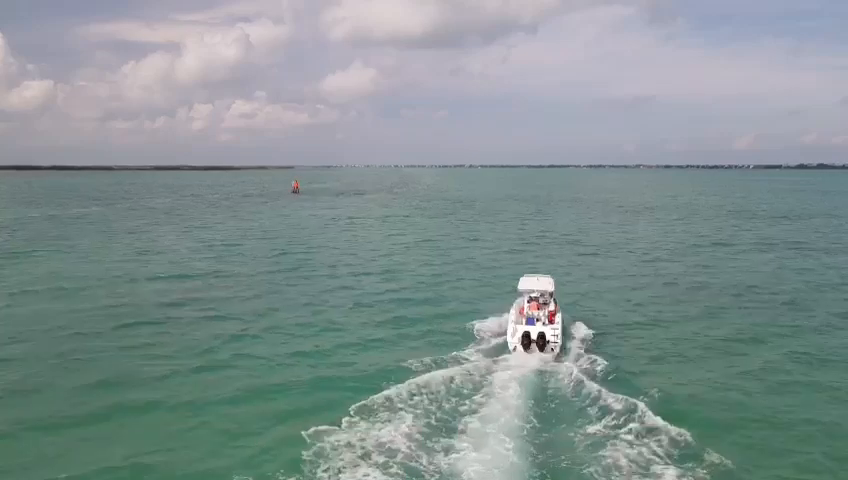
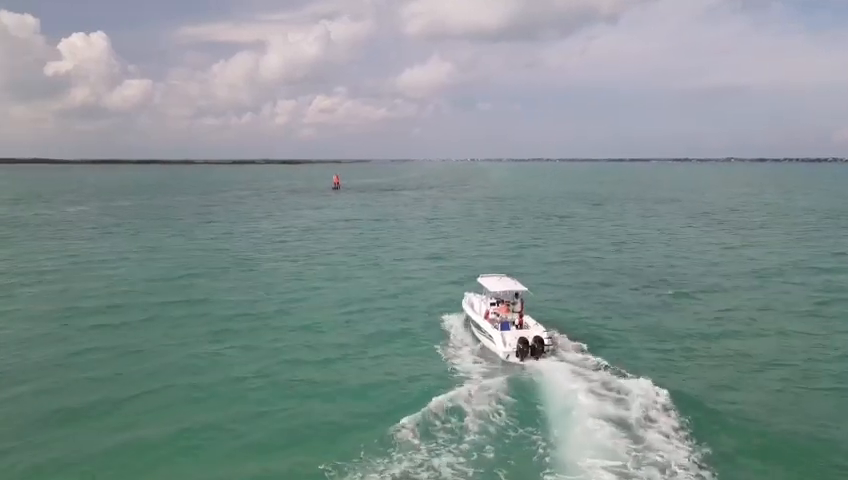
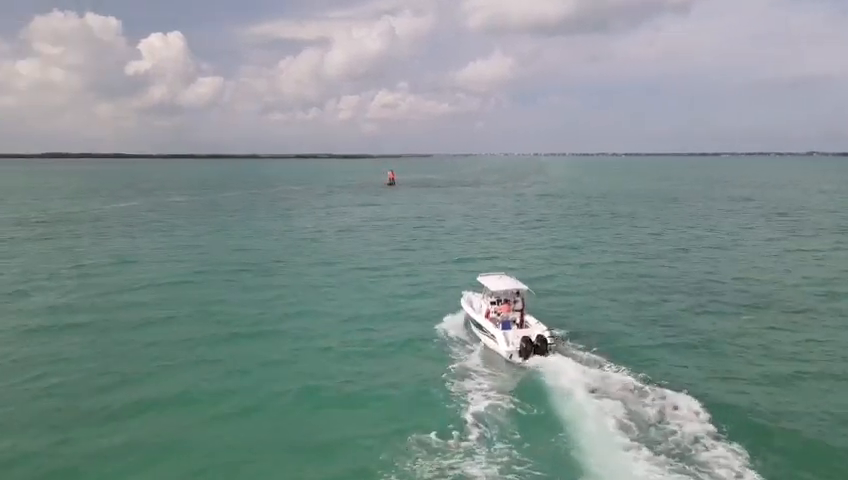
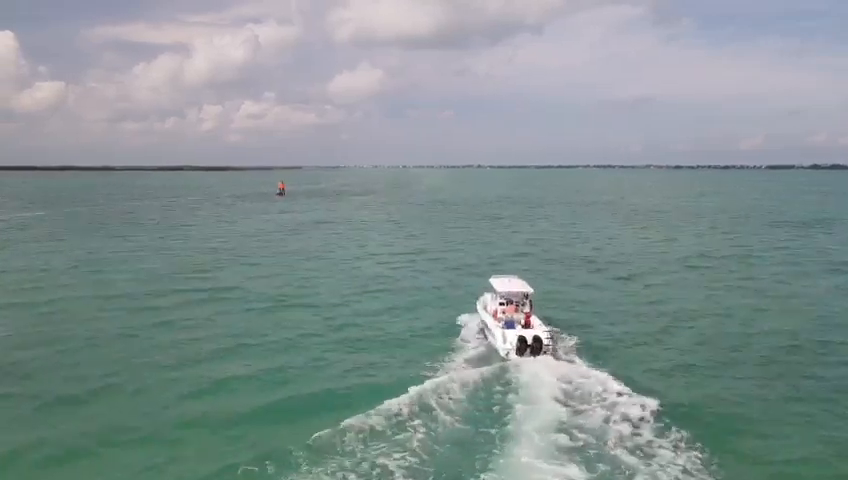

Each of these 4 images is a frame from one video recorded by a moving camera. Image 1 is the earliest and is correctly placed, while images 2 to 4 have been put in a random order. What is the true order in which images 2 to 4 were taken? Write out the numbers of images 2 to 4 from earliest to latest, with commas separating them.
4, 2, 3
